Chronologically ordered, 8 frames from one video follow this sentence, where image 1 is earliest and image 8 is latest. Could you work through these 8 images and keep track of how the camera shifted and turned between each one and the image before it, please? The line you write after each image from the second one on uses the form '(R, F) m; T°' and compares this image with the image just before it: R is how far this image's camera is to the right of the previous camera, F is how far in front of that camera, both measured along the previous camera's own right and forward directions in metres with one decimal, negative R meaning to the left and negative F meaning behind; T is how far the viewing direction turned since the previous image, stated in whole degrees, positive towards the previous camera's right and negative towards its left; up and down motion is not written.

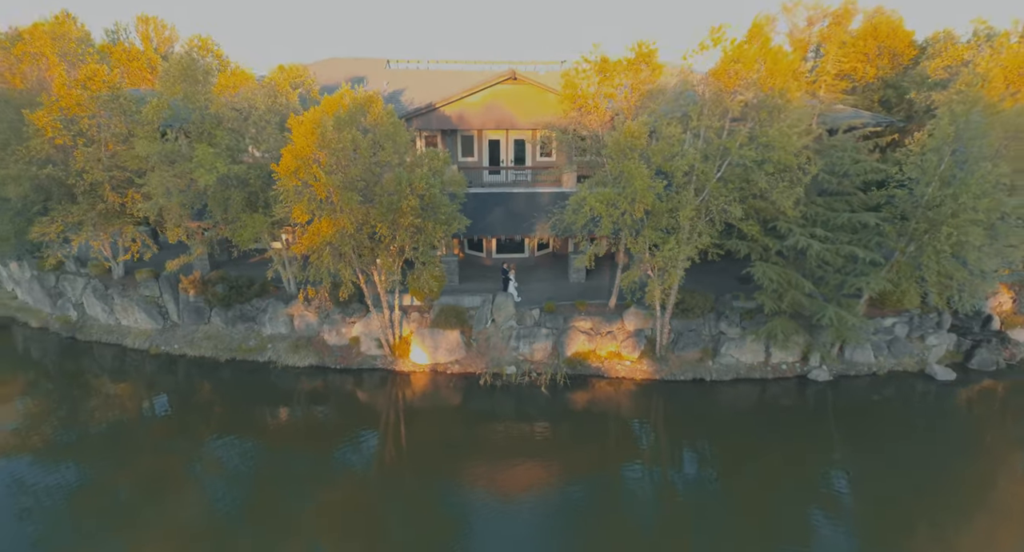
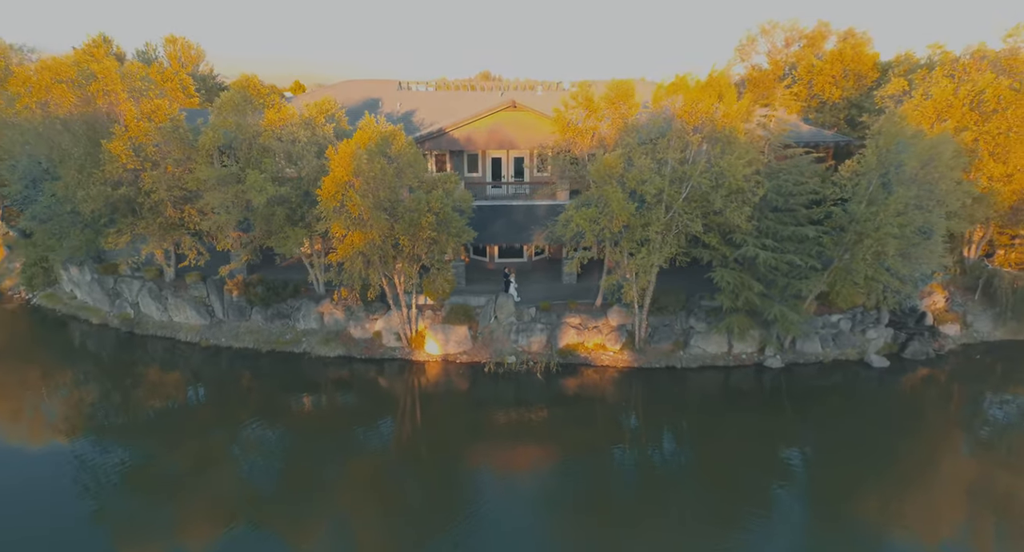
(+0.3, -3.5) m; -1°
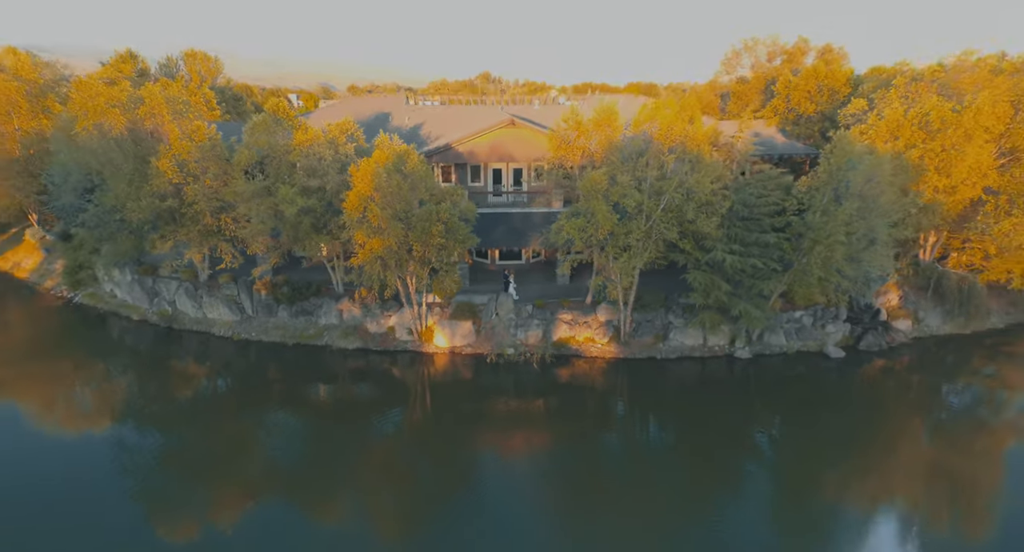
(0.0, -3.1) m; 0°
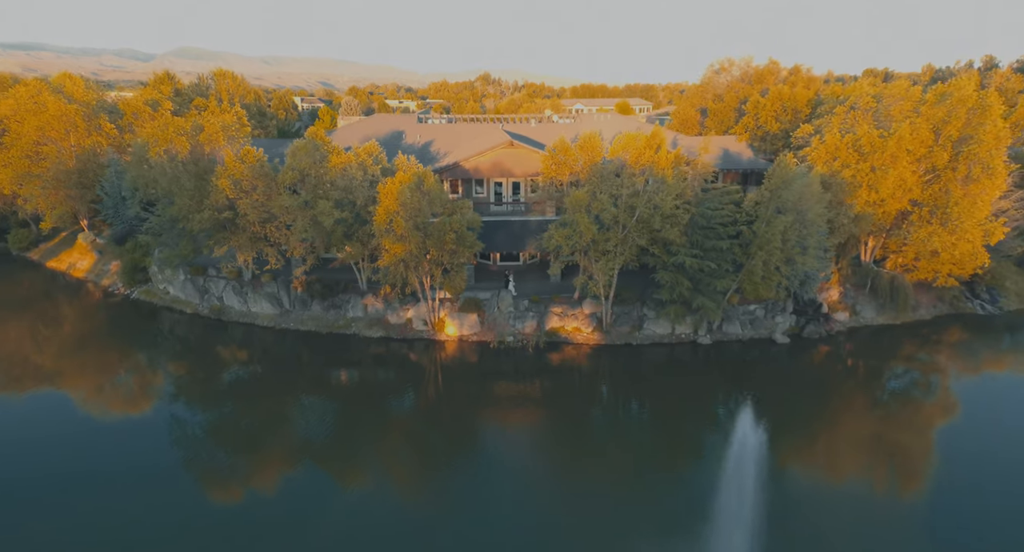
(0.0, -5.3) m; 0°
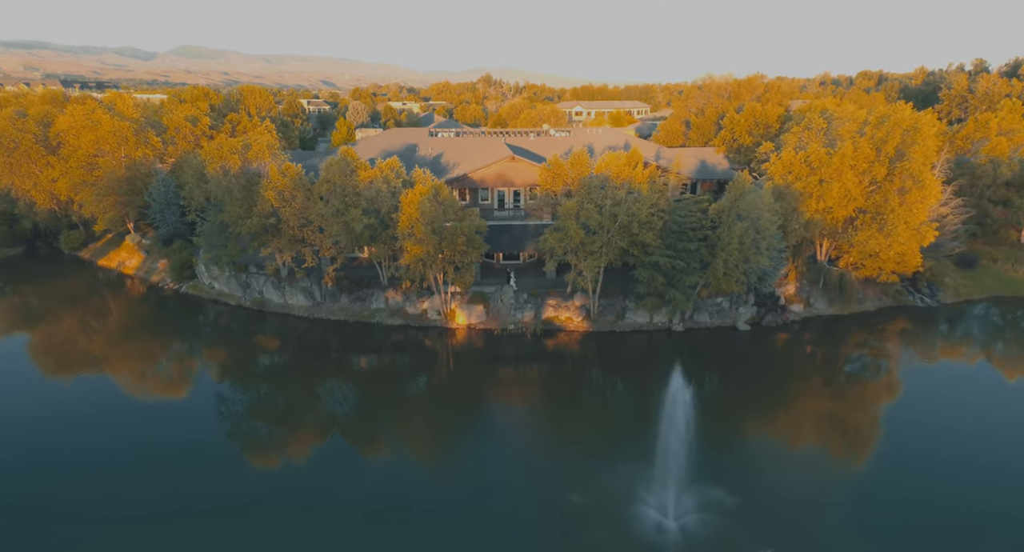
(0.0, -5.6) m; 0°
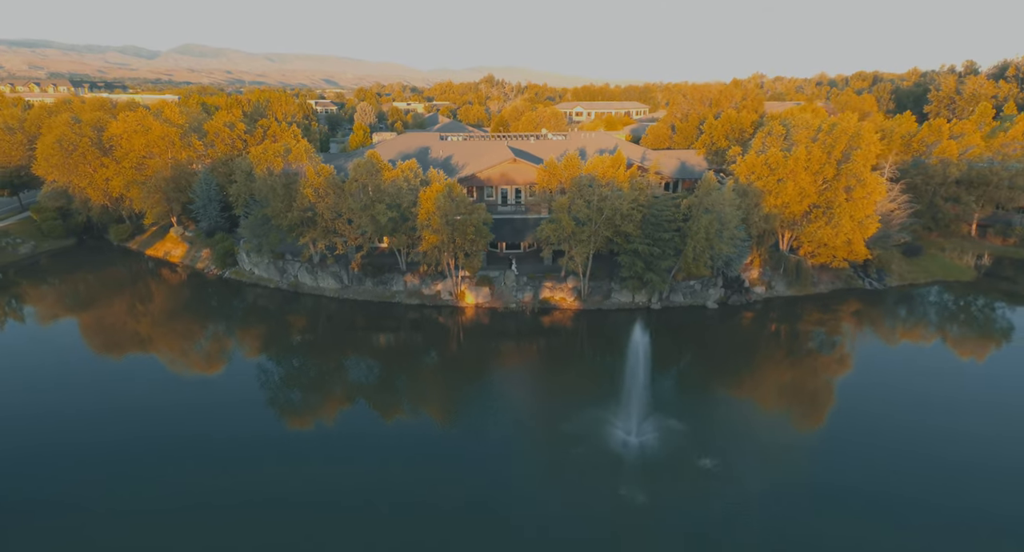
(0.0, -6.4) m; 0°
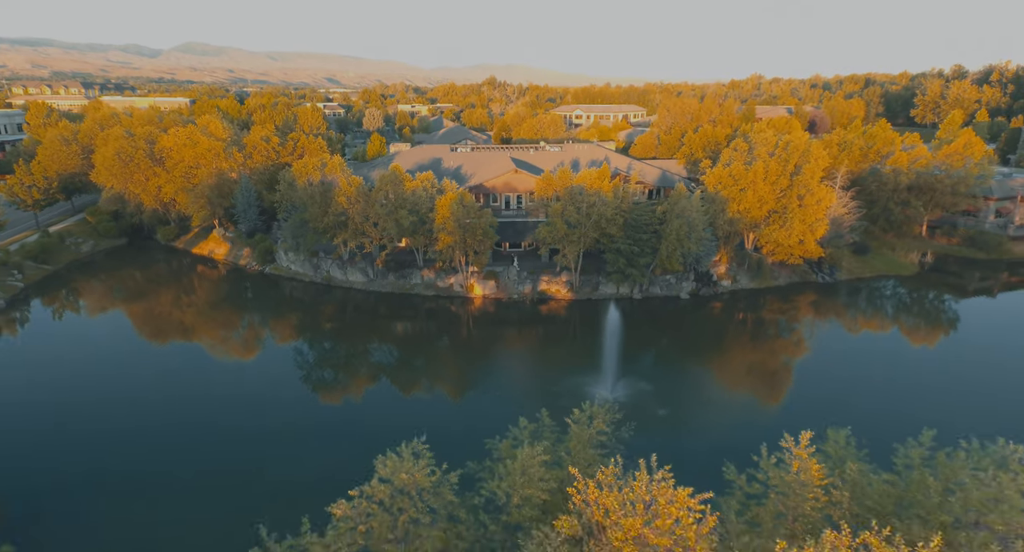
(-0.1, -7.8) m; 0°
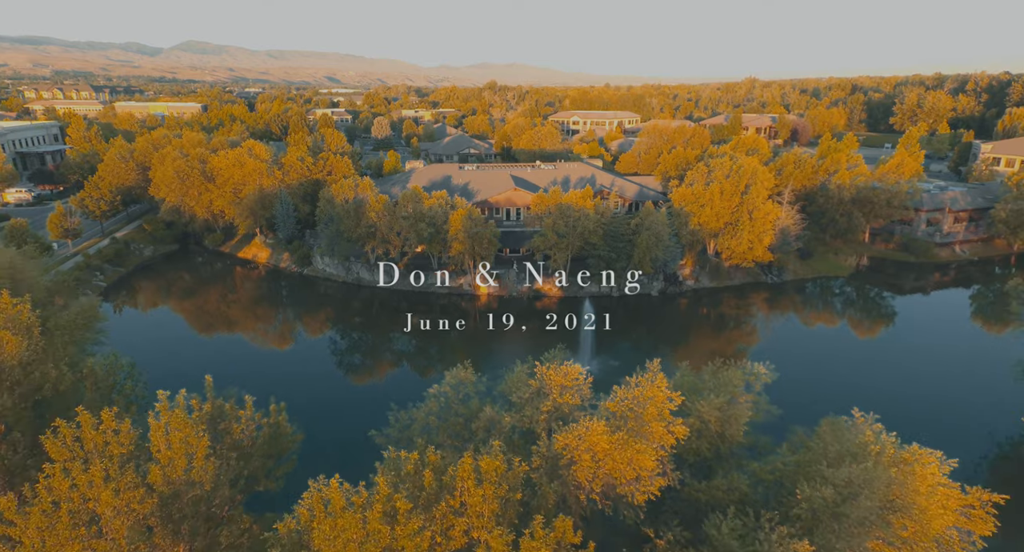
(0.0, -11.0) m; 0°
